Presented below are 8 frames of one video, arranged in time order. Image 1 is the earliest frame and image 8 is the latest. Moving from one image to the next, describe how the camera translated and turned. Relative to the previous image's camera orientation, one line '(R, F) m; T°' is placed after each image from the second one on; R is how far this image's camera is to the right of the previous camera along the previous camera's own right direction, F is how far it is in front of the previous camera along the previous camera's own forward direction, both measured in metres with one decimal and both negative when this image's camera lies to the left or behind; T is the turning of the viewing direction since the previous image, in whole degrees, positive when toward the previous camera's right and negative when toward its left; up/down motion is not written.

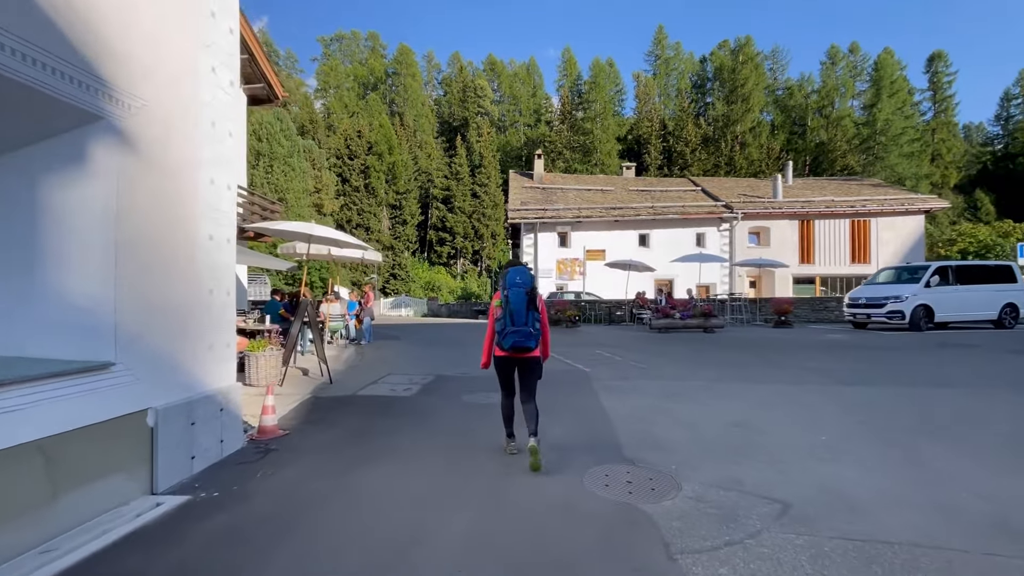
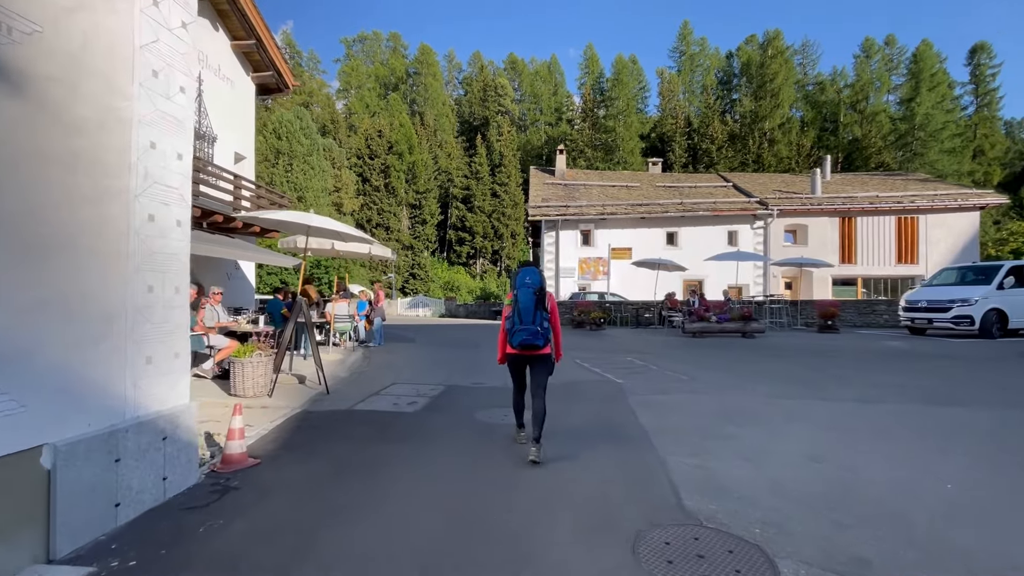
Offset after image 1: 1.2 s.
(0.0, +1.2) m; -2°
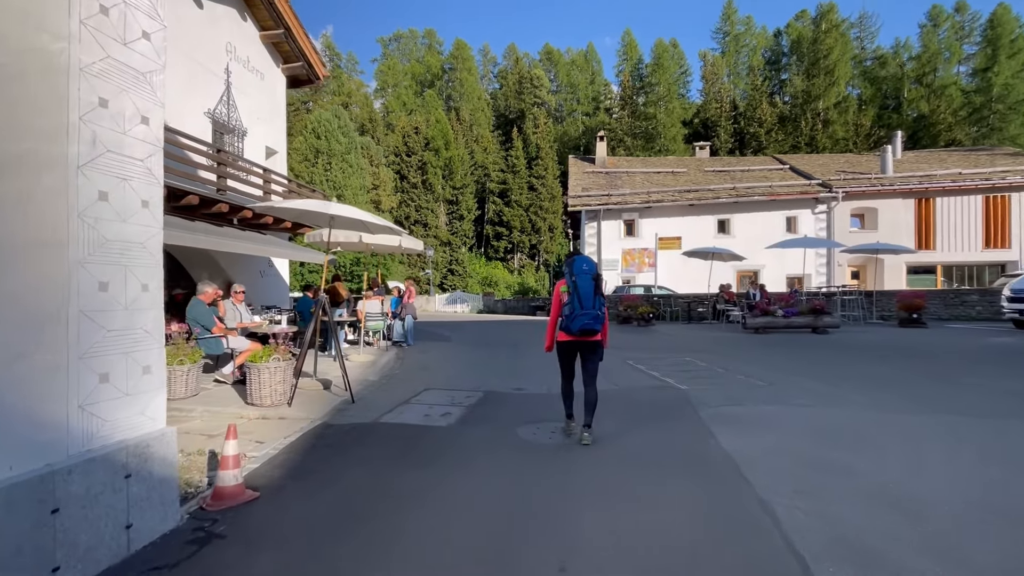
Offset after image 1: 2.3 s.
(-0.1, +1.0) m; -5°
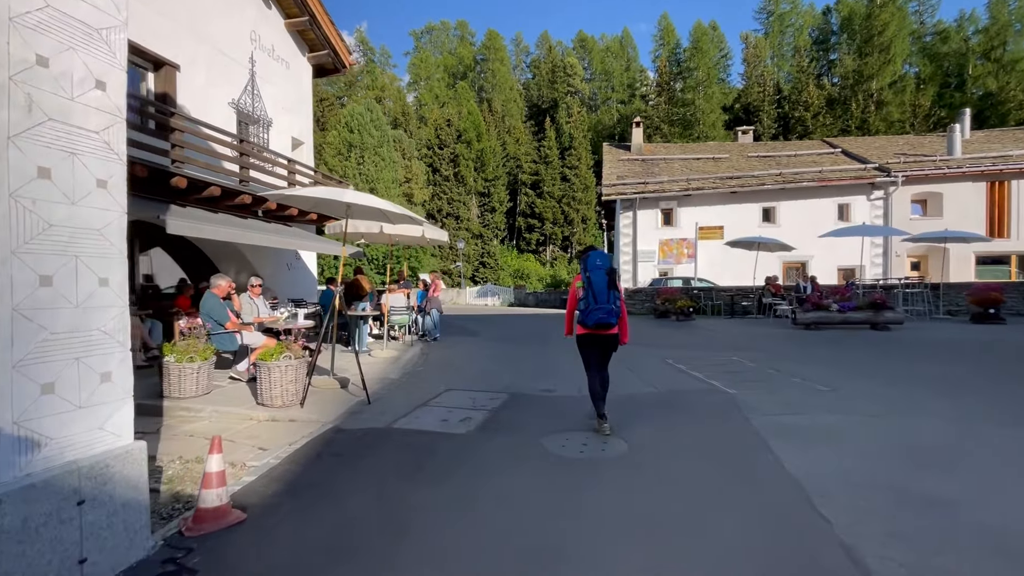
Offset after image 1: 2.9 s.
(+0.1, +0.6) m; -4°
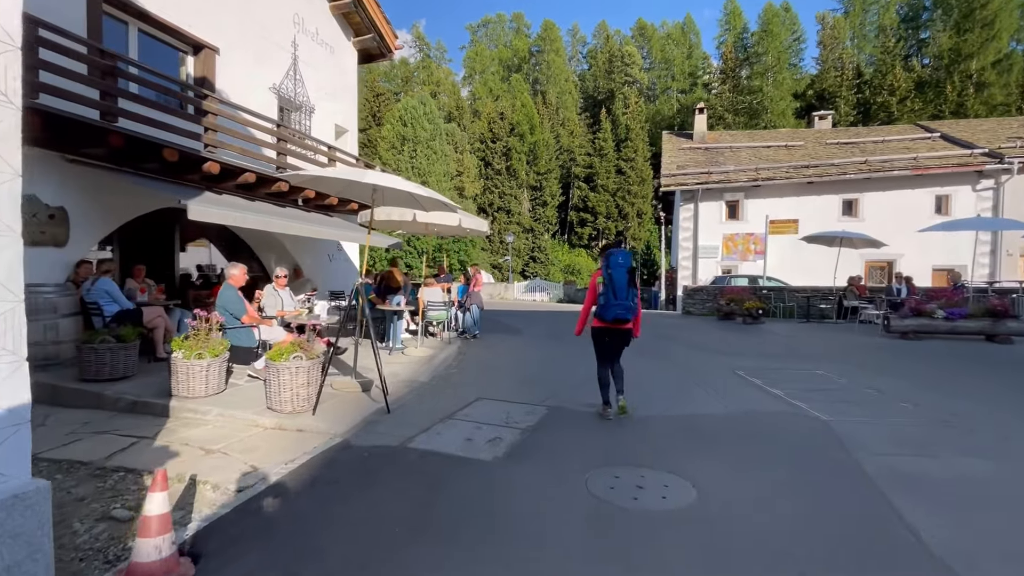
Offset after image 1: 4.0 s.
(+0.1, +1.0) m; -6°
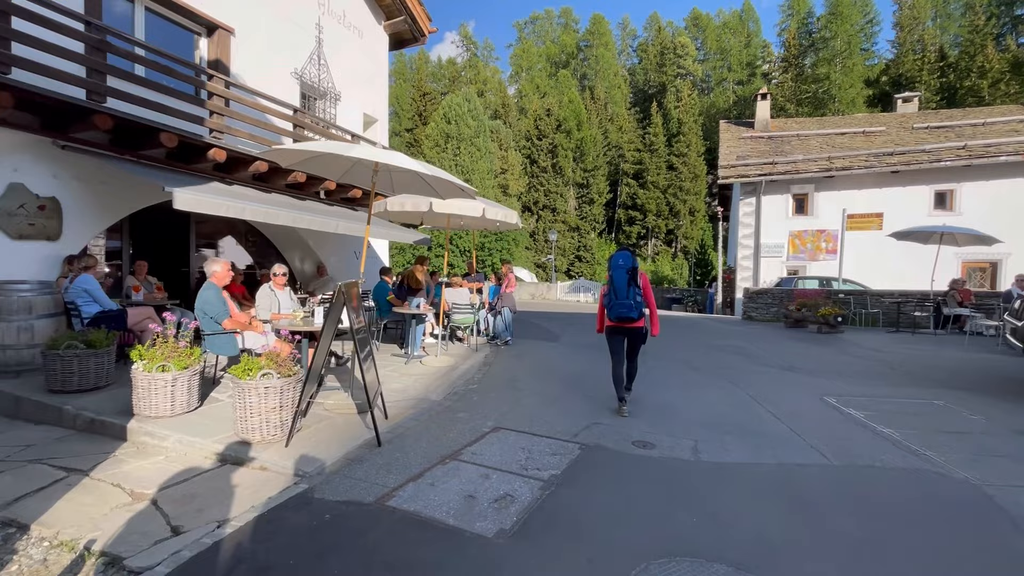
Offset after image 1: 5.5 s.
(+0.2, +1.3) m; -6°
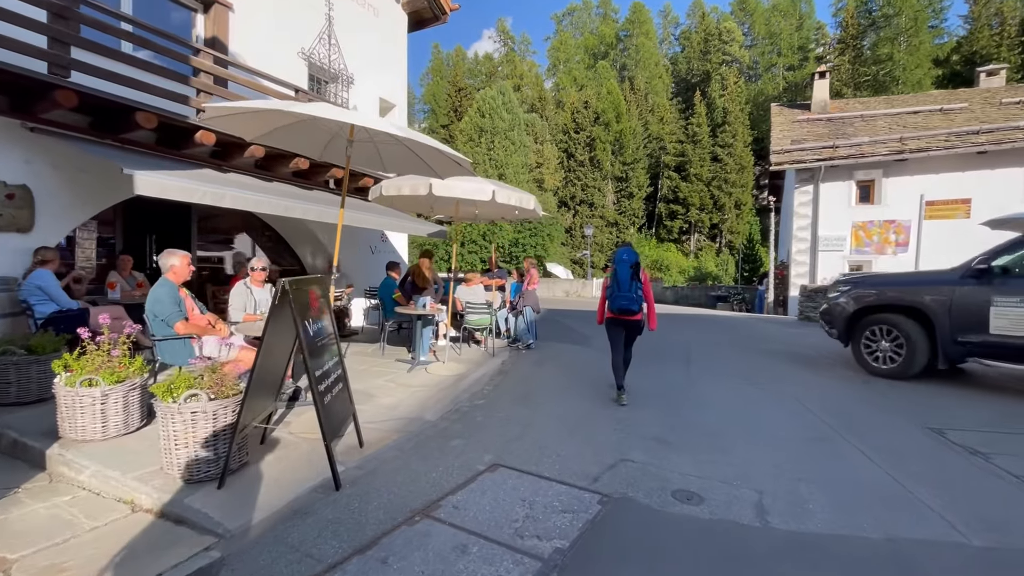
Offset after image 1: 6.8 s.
(+0.3, +1.1) m; -5°
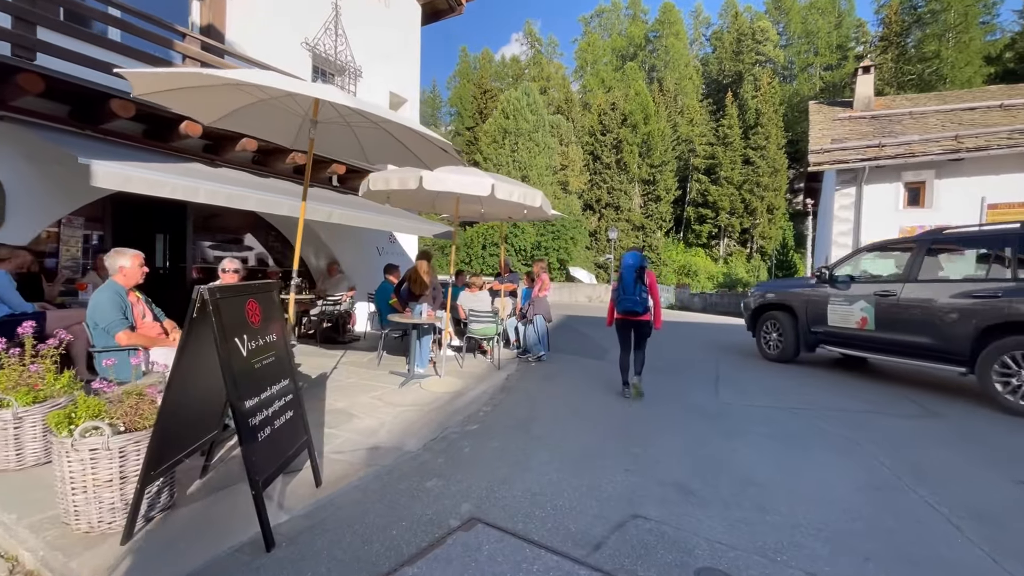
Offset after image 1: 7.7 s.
(+0.3, +0.8) m; -3°
